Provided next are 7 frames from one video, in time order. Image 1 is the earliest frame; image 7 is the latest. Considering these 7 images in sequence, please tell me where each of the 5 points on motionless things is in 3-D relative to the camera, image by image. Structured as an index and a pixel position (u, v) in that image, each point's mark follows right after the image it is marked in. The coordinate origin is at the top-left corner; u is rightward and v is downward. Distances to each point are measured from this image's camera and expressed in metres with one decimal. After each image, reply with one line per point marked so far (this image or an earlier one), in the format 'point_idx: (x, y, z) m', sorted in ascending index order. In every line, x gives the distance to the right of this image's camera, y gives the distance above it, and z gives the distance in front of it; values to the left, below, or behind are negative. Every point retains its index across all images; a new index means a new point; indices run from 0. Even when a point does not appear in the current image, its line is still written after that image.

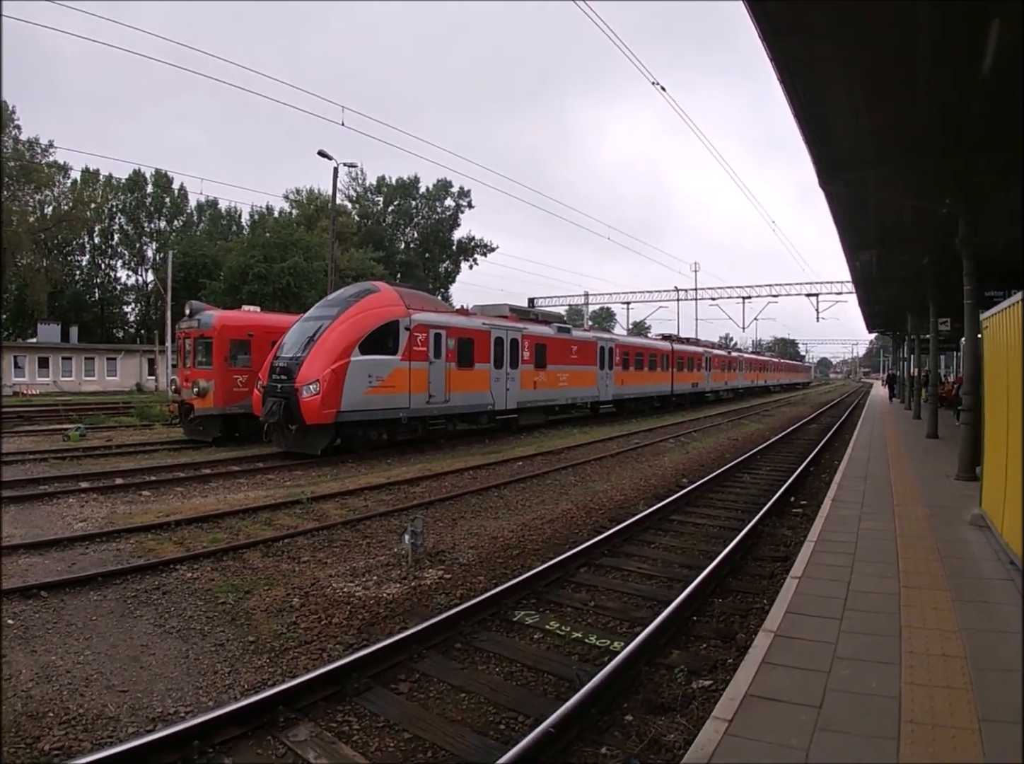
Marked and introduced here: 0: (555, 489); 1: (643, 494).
0: (+0.7, -1.7, +11.1) m
1: (+2.0, -1.7, +10.8) m
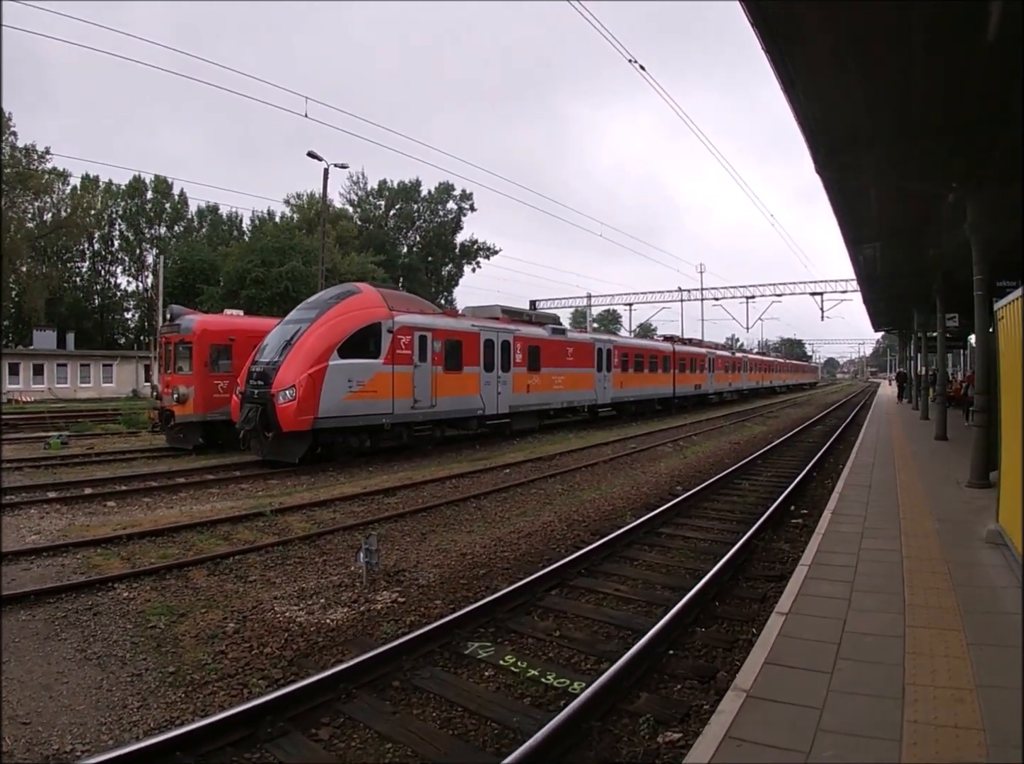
0: (+0.4, -1.7, +10.4) m
1: (+1.7, -1.7, +10.1) m
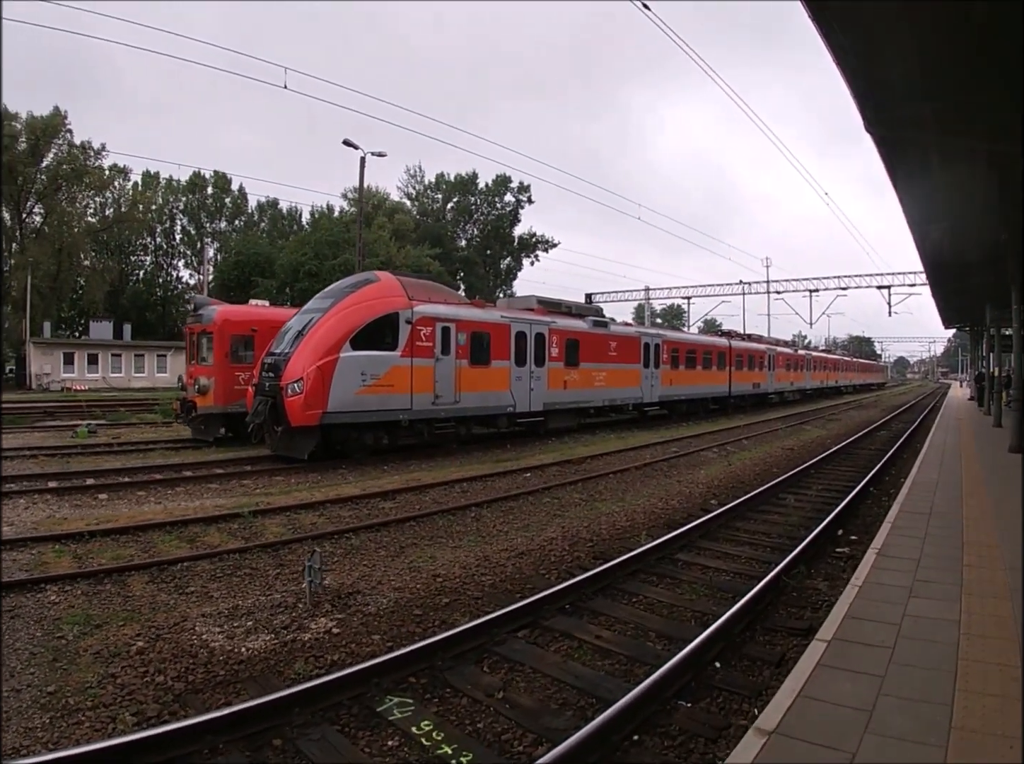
0: (+0.5, -1.7, +9.2) m
1: (+1.7, -1.7, +8.7) m
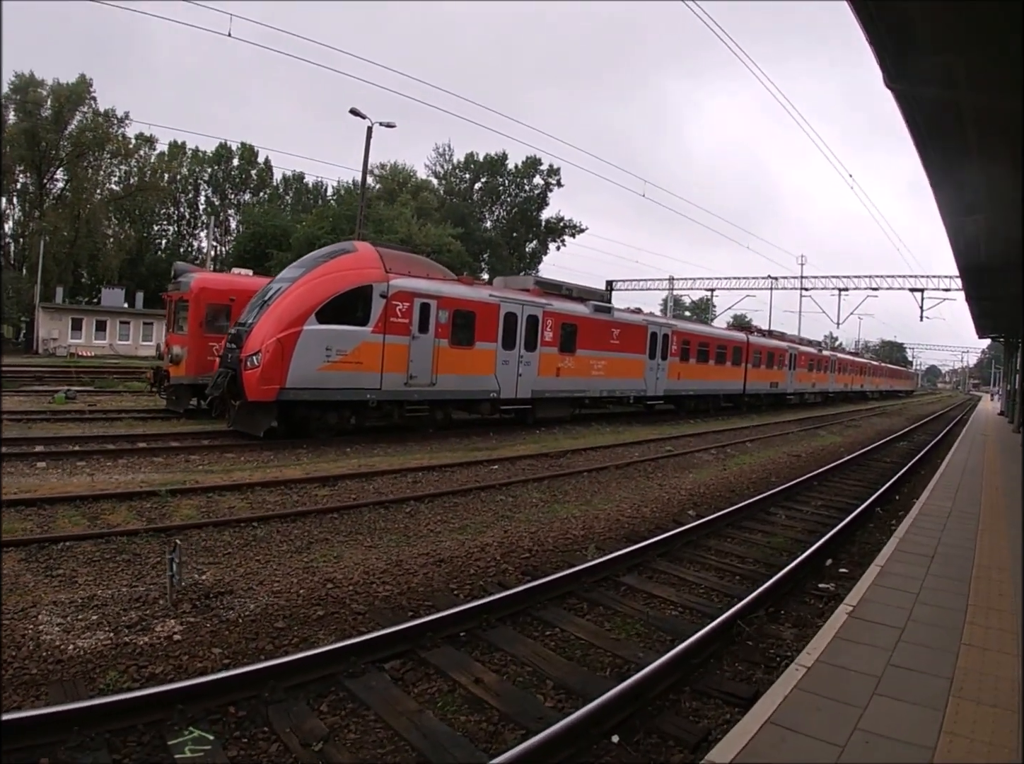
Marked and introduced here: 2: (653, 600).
0: (-0.2, -1.5, +8.1) m
1: (+1.1, -1.6, +7.5) m
2: (+1.1, -1.7, +5.4) m
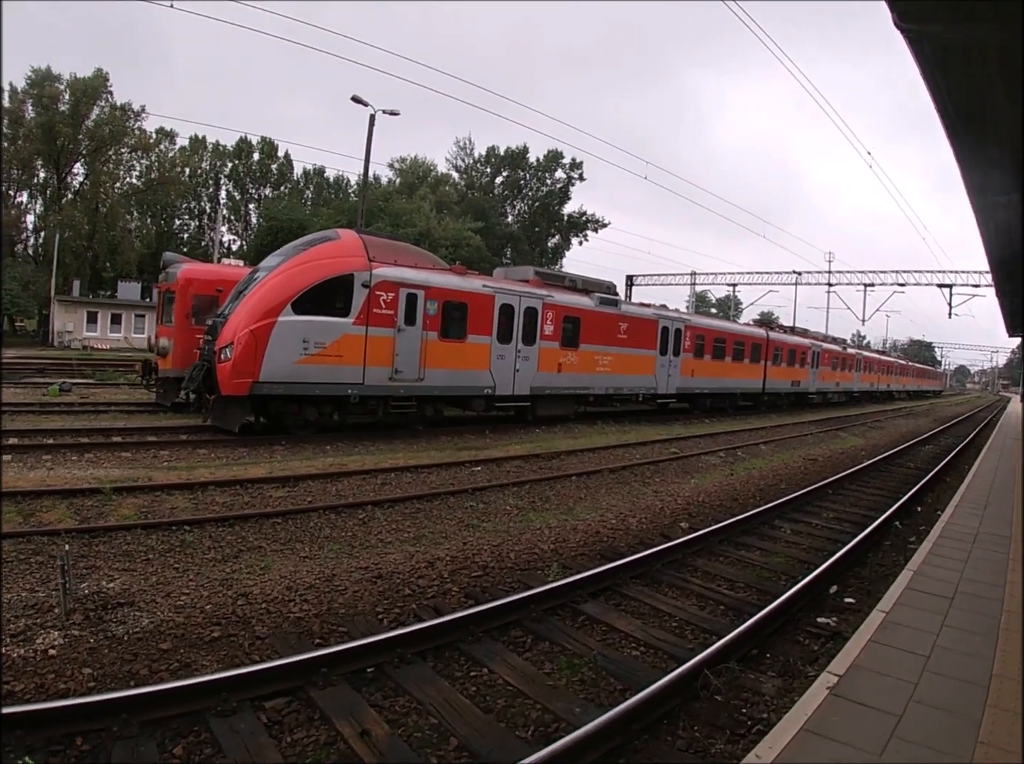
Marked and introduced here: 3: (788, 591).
0: (-0.5, -1.4, +7.2) m
1: (+0.7, -1.5, +6.6) m
2: (+0.7, -1.6, +4.5) m
3: (+2.1, -1.6, +5.3) m
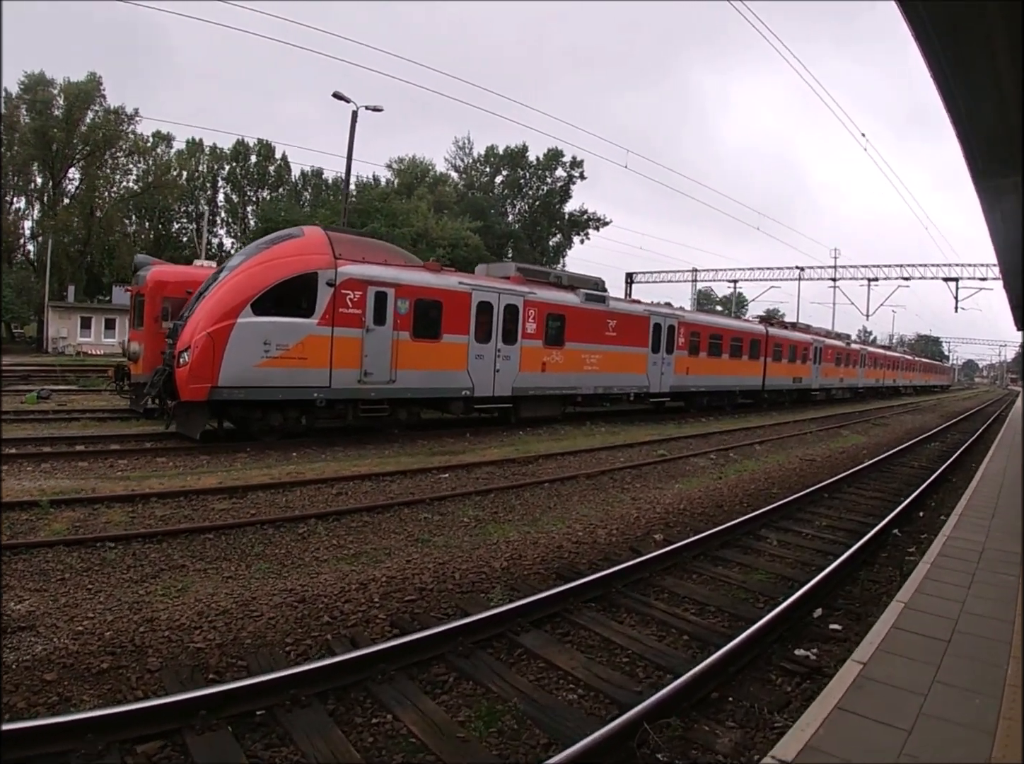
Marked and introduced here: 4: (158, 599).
0: (-0.9, -1.4, +6.6) m
1: (+0.3, -1.5, +6.0) m
2: (+0.2, -1.6, +3.9) m
3: (+1.7, -1.6, +4.6) m
4: (-2.6, -1.5, +5.1) m
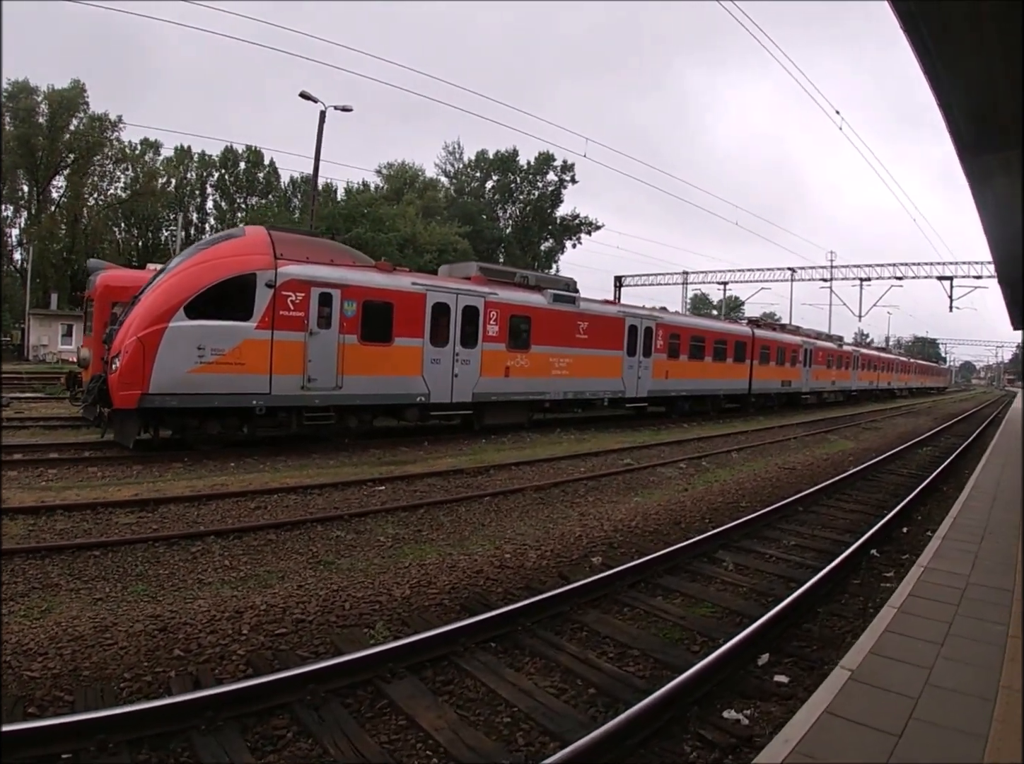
0: (-1.6, -1.5, +6.0) m
1: (-0.4, -1.5, +5.4) m
2: (-0.5, -1.7, +3.2) m
3: (+1.0, -1.6, +3.9) m
4: (-3.3, -1.6, +4.4) m
